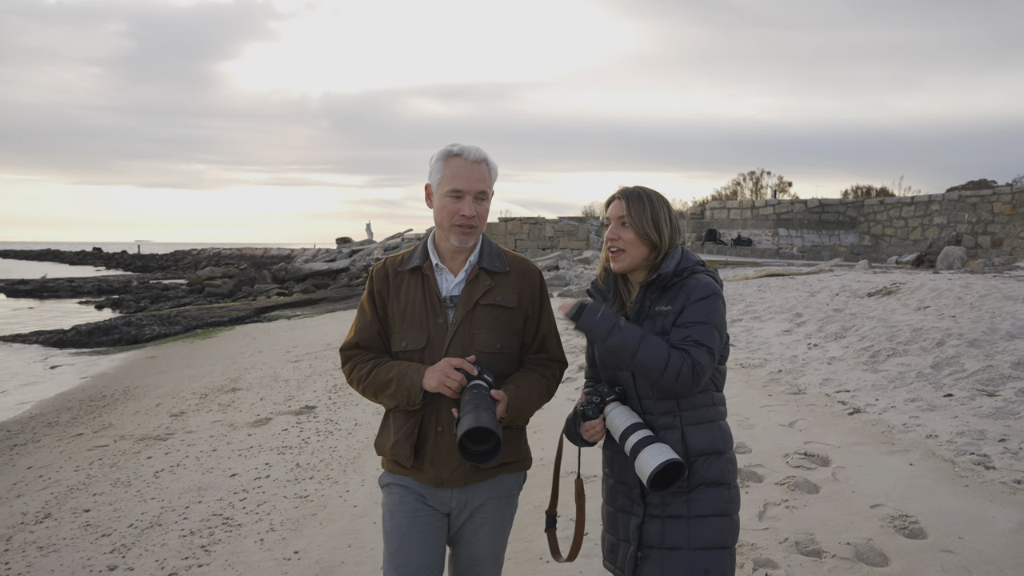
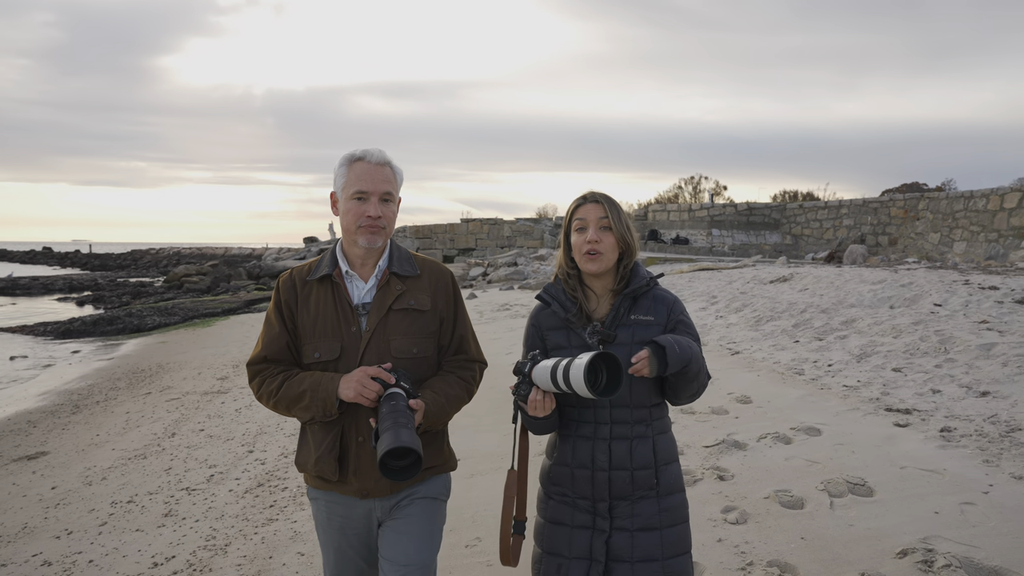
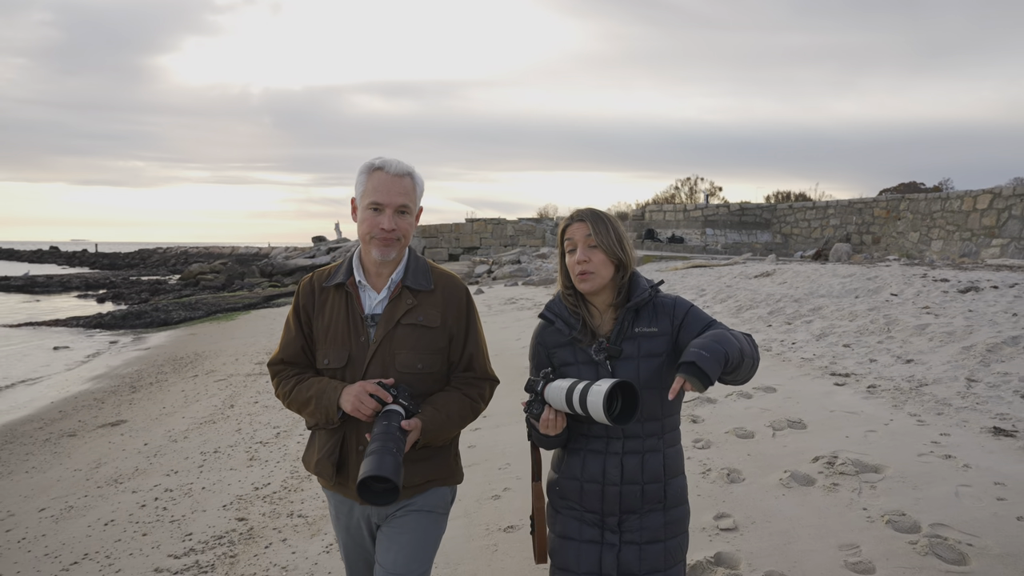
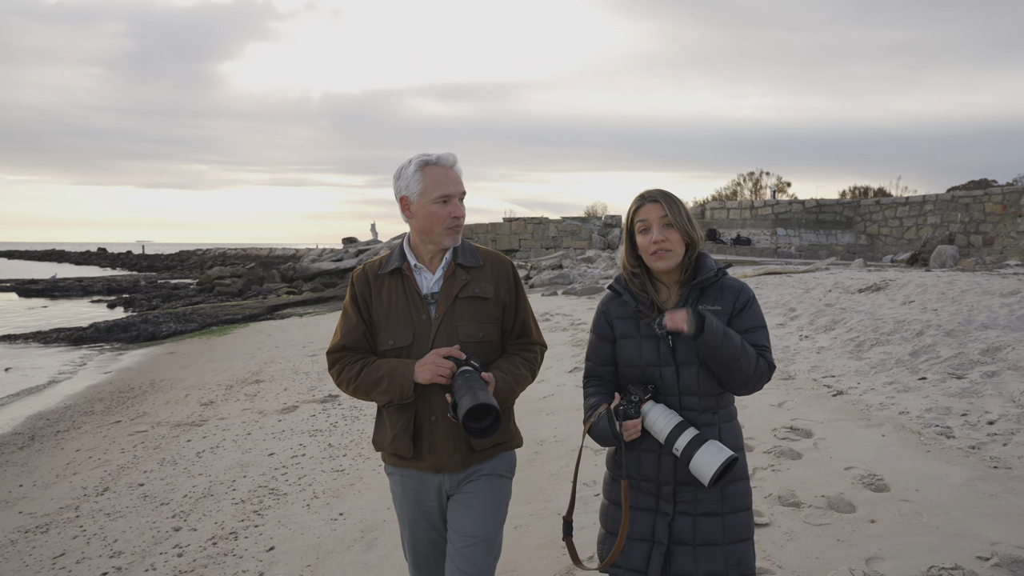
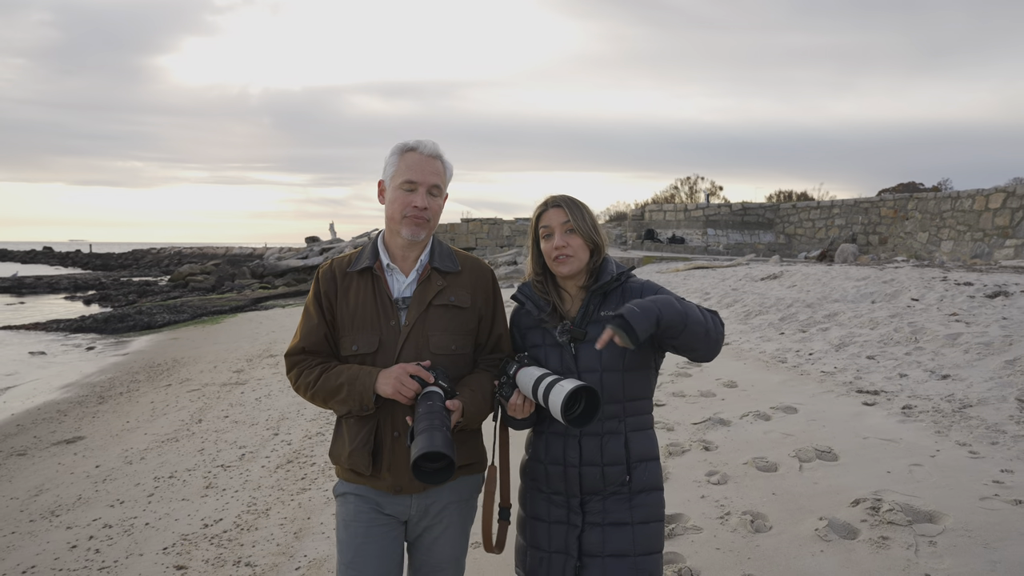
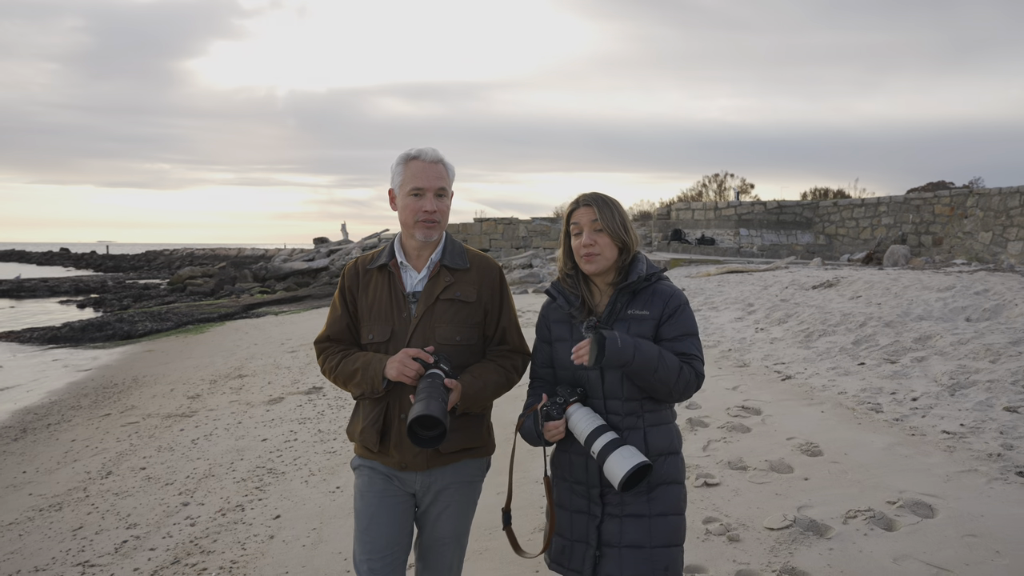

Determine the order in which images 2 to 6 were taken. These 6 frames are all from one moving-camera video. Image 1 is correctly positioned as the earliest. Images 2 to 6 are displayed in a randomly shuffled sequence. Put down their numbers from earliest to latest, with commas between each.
4, 6, 2, 5, 3
